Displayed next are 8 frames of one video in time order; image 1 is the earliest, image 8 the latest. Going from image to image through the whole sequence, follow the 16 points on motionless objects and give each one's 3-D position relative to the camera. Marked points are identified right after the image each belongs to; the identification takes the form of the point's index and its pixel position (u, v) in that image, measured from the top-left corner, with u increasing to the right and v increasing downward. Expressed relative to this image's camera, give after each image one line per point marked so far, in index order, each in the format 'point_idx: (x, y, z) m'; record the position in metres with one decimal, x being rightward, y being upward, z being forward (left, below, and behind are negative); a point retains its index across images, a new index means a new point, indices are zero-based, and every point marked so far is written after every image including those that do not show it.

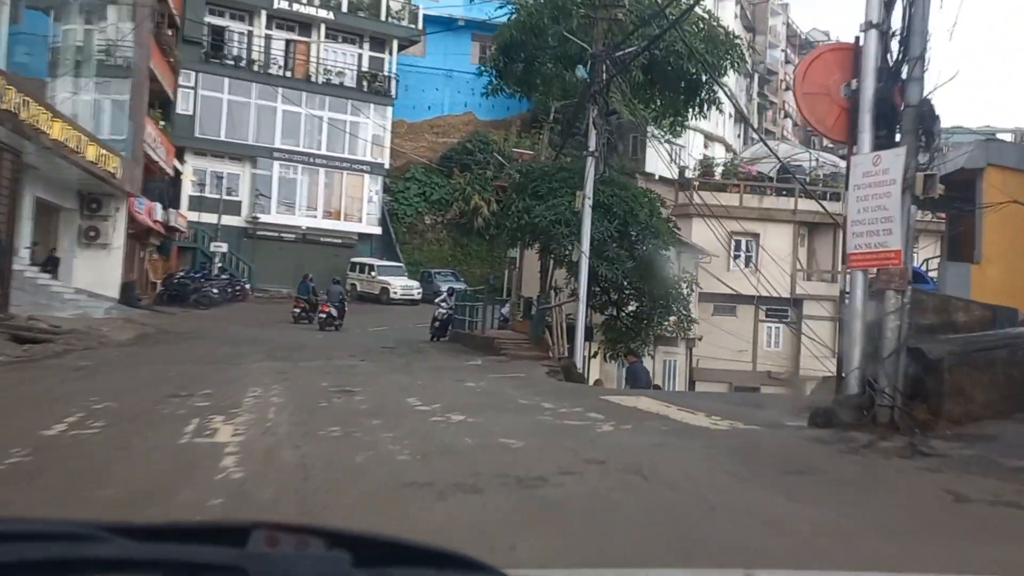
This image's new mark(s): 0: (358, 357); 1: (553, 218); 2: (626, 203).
0: (-2.0, -0.9, +14.3) m
1: (+0.6, +1.0, +15.6) m
2: (+1.6, +1.2, +15.5) m
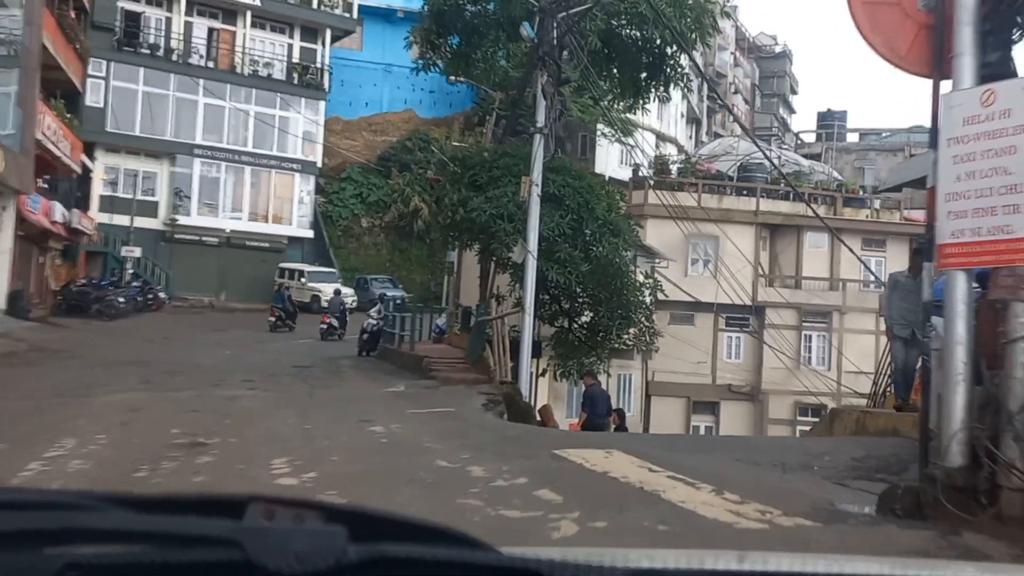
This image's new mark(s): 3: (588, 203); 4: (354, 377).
0: (-2.7, -1.0, +11.6) m
1: (-0.2, +0.9, +13.1) m
2: (+0.8, +1.1, +13.0) m
3: (+0.9, +1.0, +13.0) m
4: (-1.9, -1.0, +13.3) m
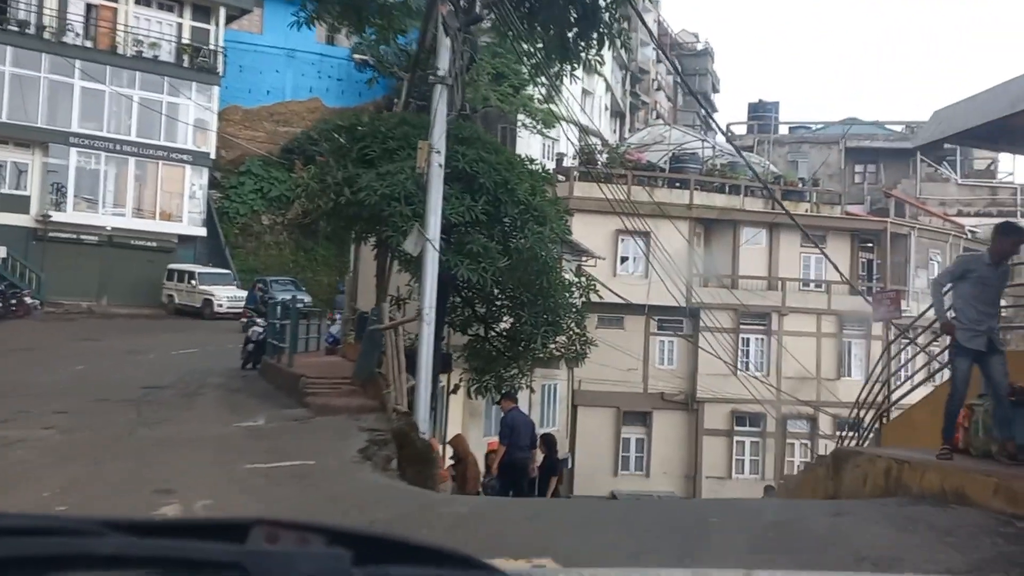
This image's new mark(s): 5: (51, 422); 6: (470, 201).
0: (-3.5, -1.0, +8.9) m
1: (-1.2, +0.9, +10.5) m
2: (-0.1, +1.1, +10.5) m
3: (-0.1, +1.0, +10.5) m
4: (-2.8, -1.1, +10.6) m
5: (-3.5, -1.0, +8.7) m
6: (-0.4, +0.8, +10.4) m
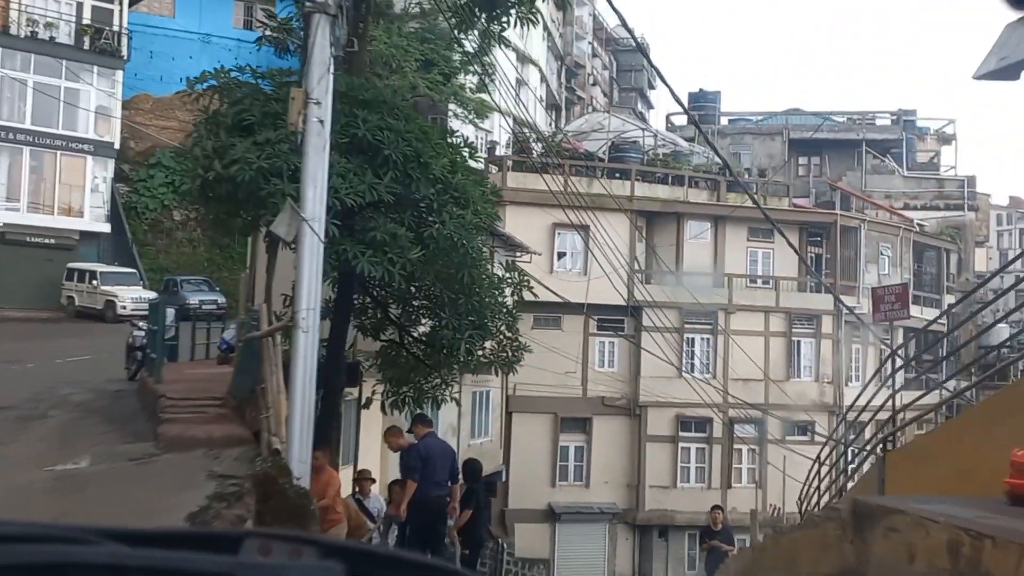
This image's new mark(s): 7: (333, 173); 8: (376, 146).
0: (-4.0, -1.0, +6.8) m
1: (-1.8, +0.9, +8.5) m
2: (-0.8, +1.1, +8.6) m
3: (-0.7, +1.0, +8.6) m
4: (-3.5, -1.1, +8.5) m
5: (-4.1, -1.0, +6.6) m
6: (-1.0, +0.8, +8.5) m
7: (-1.3, +0.8, +8.2) m
8: (-1.0, +1.1, +8.6) m
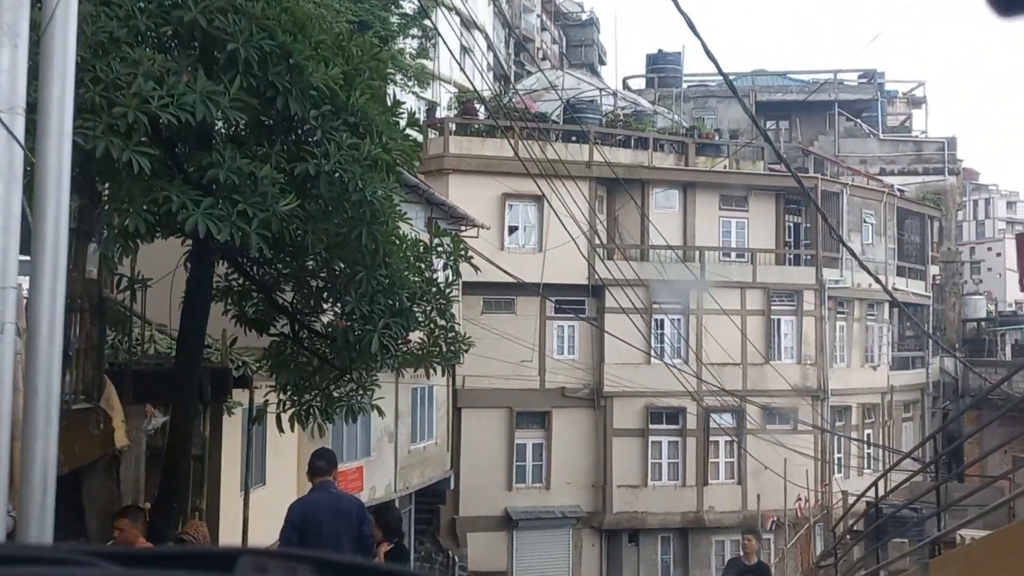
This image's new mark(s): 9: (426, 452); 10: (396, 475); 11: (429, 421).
0: (-4.3, -0.9, +3.8) m
1: (-2.2, +1.0, +5.6) m
2: (-1.2, +1.3, +5.7) m
3: (-1.1, +1.2, +5.7) m
4: (-3.8, -1.0, +5.6) m
5: (-4.4, -1.0, +3.6) m
6: (-1.5, +1.0, +5.6) m
7: (-1.7, +1.0, +5.3) m
8: (-1.4, +1.2, +5.7) m
9: (-1.4, -2.6, +18.1) m
10: (-1.7, -2.7, +16.2) m
11: (-1.3, -2.2, +18.3) m
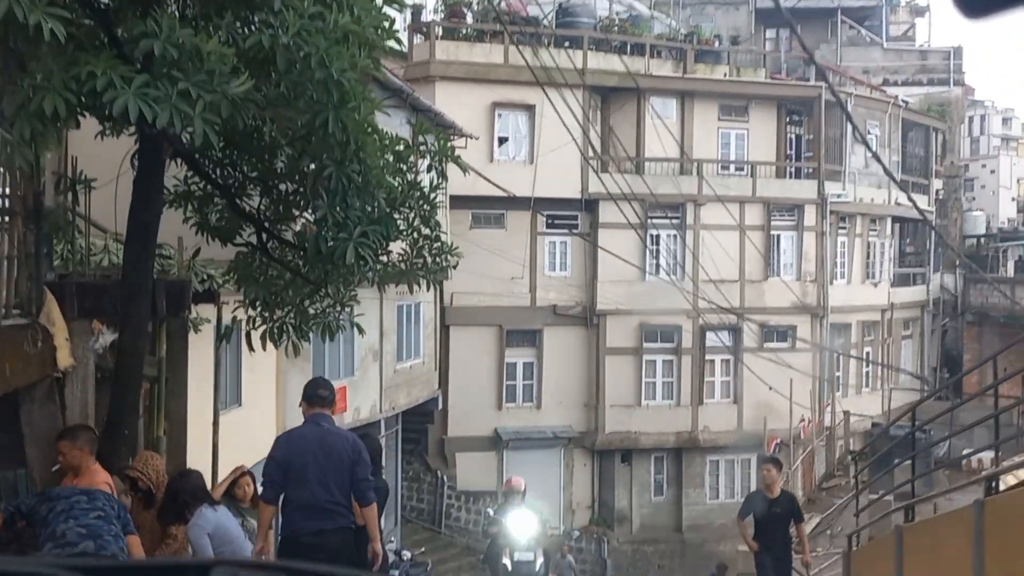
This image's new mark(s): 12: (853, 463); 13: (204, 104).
0: (-4.3, -0.6, +3.0) m
1: (-2.2, +1.5, +4.7) m
2: (-1.3, +1.7, +4.8) m
3: (-1.2, +1.6, +4.8) m
4: (-3.9, -0.5, +4.8) m
5: (-4.4, -0.7, +2.8) m
6: (-1.5, +1.4, +4.7) m
7: (-1.7, +1.4, +4.3) m
8: (-1.5, +1.7, +4.7) m
9: (-1.5, -1.3, +17.4) m
10: (-1.8, -1.5, +15.5) m
11: (-1.5, -0.8, +17.6) m
12: (+4.7, -2.4, +15.6) m
13: (-1.3, +0.8, +4.8) m
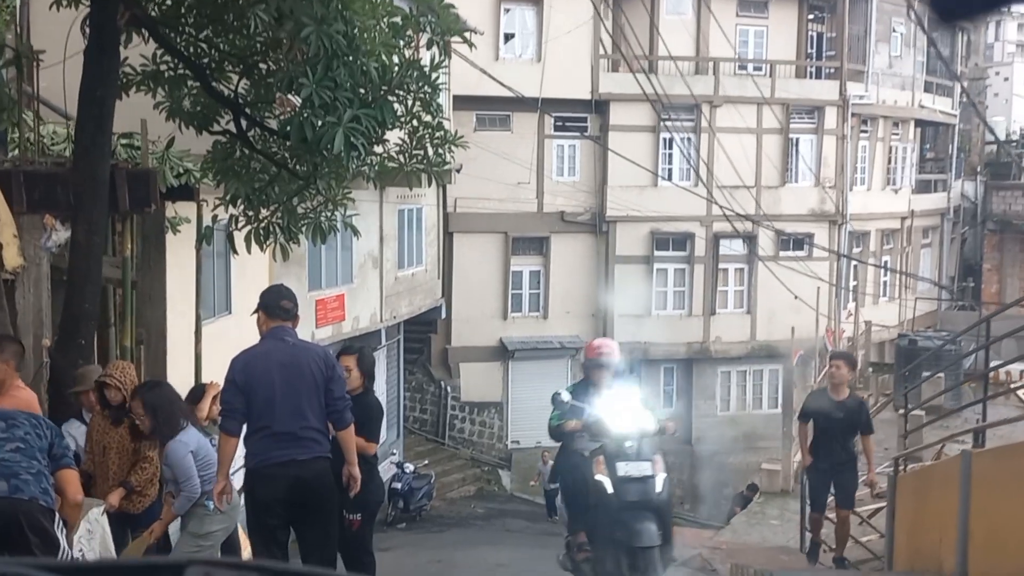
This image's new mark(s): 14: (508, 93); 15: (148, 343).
0: (-4.3, -0.3, +2.3) m
1: (-2.2, +1.9, +3.7) m
2: (-1.2, +2.1, +3.8) m
3: (-1.1, +2.0, +3.9) m
4: (-3.8, -0.1, +4.0) m
5: (-4.3, -0.4, +2.1) m
6: (-1.4, +1.8, +3.8) m
7: (-1.7, +1.8, +3.4) m
8: (-1.4, +2.1, +3.8) m
9: (-1.4, +0.1, +16.6) m
10: (-1.7, -0.2, +14.8) m
11: (-1.4, +0.6, +16.8) m
12: (+4.8, -1.2, +14.9) m
13: (-1.2, +1.2, +3.9) m
14: (-0.1, +3.4, +19.8) m
15: (-2.5, -0.4, +7.6) m
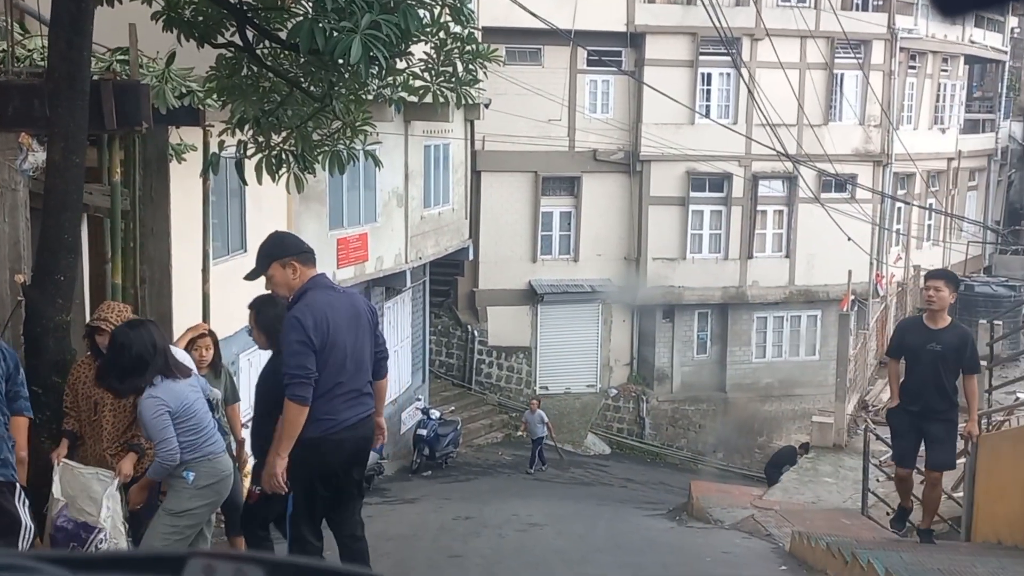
0: (-4.2, -0.2, +1.7) m
1: (-2.0, +2.1, +3.0) m
2: (-1.0, +2.3, +3.1) m
3: (-0.9, +2.3, +3.1) m
4: (-3.7, +0.1, +3.4) m
5: (-4.2, -0.3, +1.5) m
6: (-1.3, +2.0, +3.0) m
7: (-1.5, +2.0, +2.6) m
8: (-1.2, +2.3, +3.0) m
9: (-1.0, +1.0, +15.9) m
10: (-1.3, +0.6, +14.1) m
11: (-0.9, +1.5, +16.1) m
12: (+5.2, -0.4, +14.1) m
13: (-1.1, +1.4, +3.1) m
14: (+0.5, +4.4, +18.8) m
15: (-2.2, 0.0, +7.0) m
